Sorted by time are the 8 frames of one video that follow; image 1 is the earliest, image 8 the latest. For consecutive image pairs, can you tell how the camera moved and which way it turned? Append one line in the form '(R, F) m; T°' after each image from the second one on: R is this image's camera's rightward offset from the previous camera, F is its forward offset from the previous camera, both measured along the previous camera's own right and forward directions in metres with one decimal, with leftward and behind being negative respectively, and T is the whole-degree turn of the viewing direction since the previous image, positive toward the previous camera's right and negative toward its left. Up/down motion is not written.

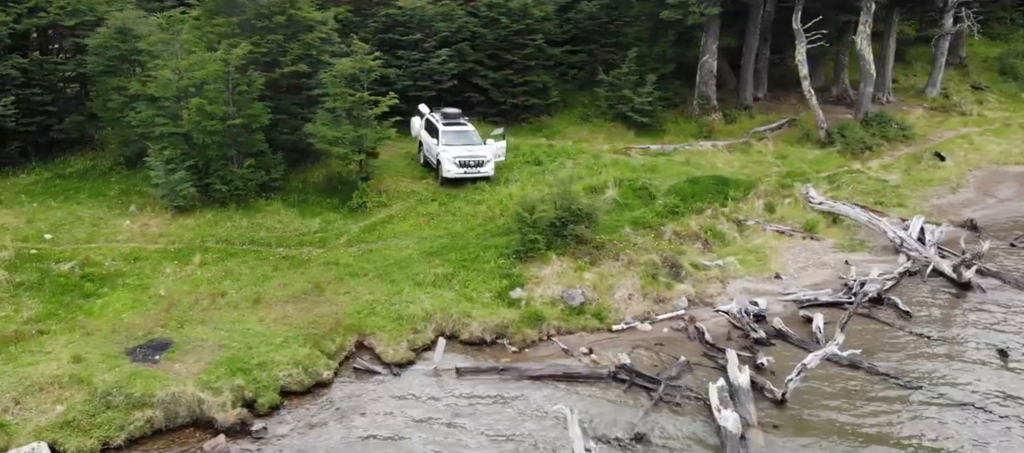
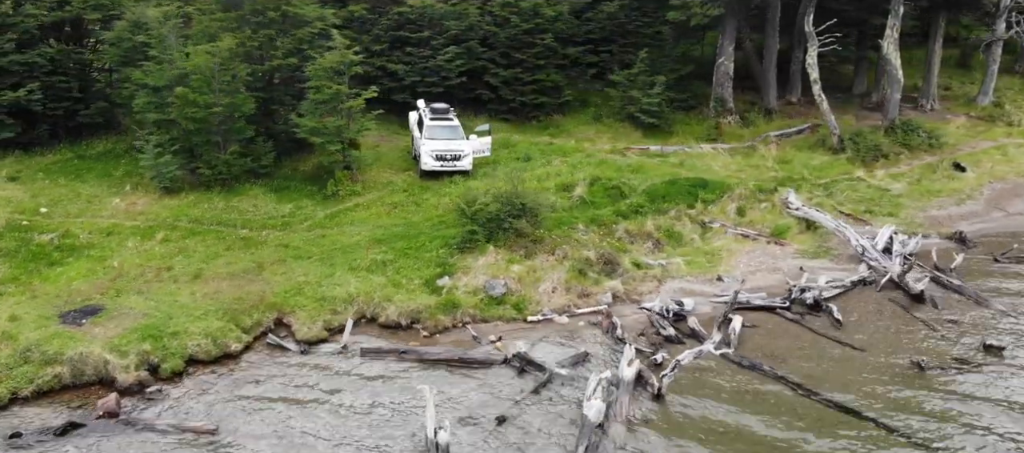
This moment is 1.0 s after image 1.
(+3.6, -0.1) m; -6°
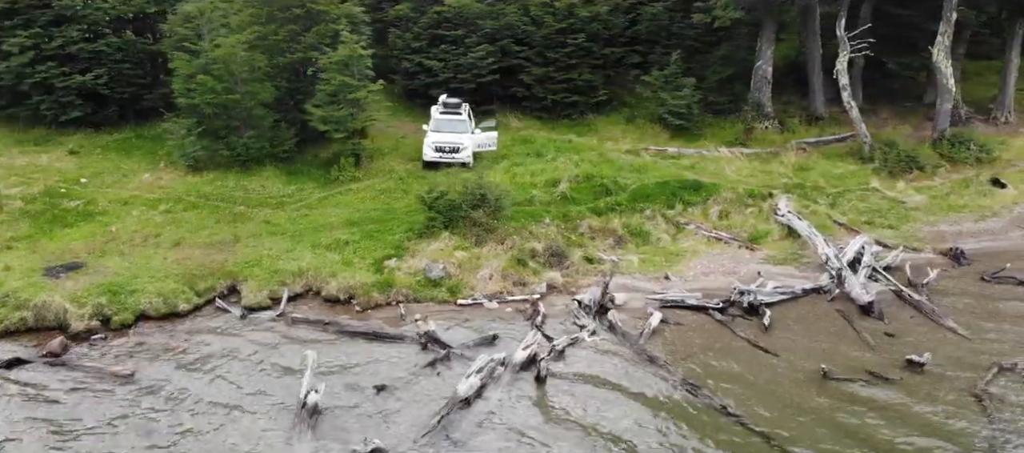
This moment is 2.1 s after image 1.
(+4.1, -0.4) m; -9°
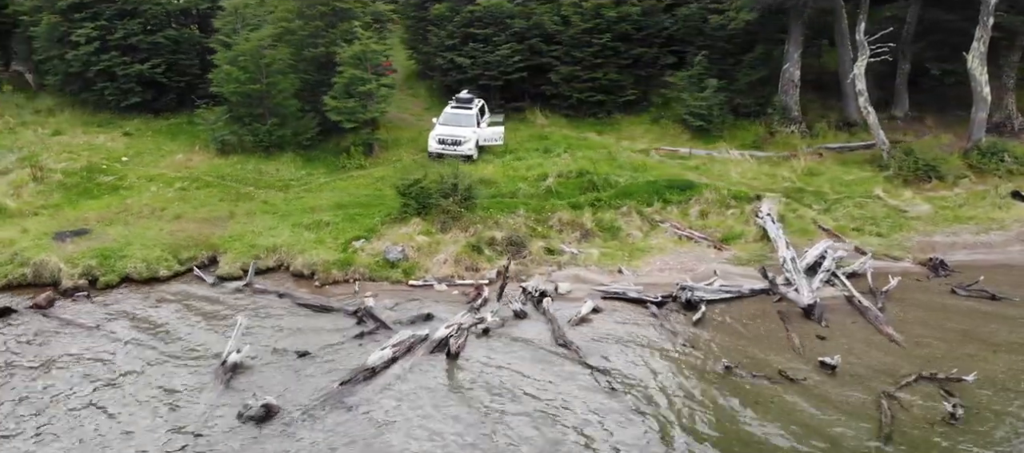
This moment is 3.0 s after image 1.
(+3.4, -0.6) m; -7°
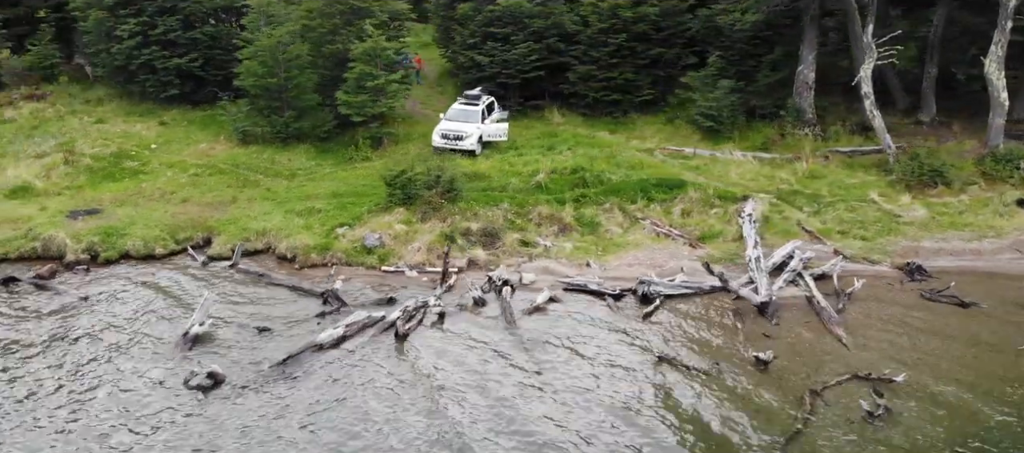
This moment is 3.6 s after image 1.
(+2.4, -0.6) m; -5°
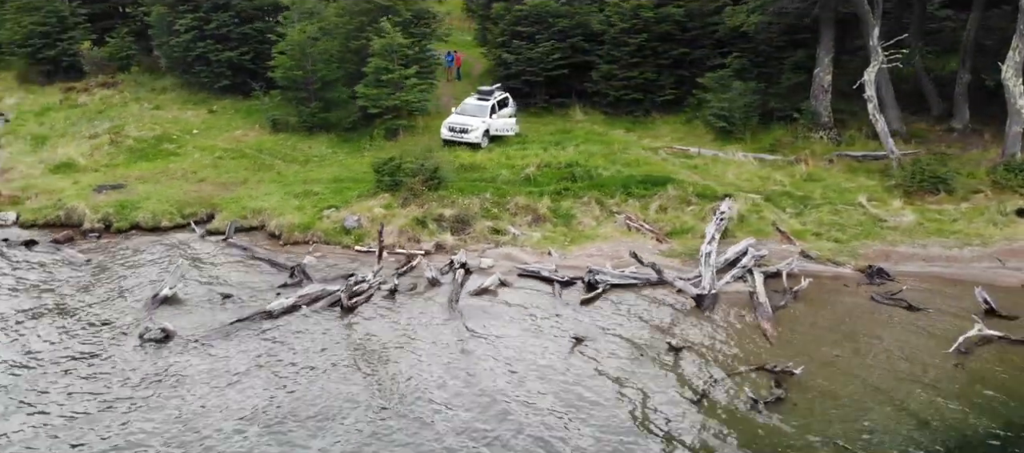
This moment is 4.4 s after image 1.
(+3.2, -0.9) m; -6°
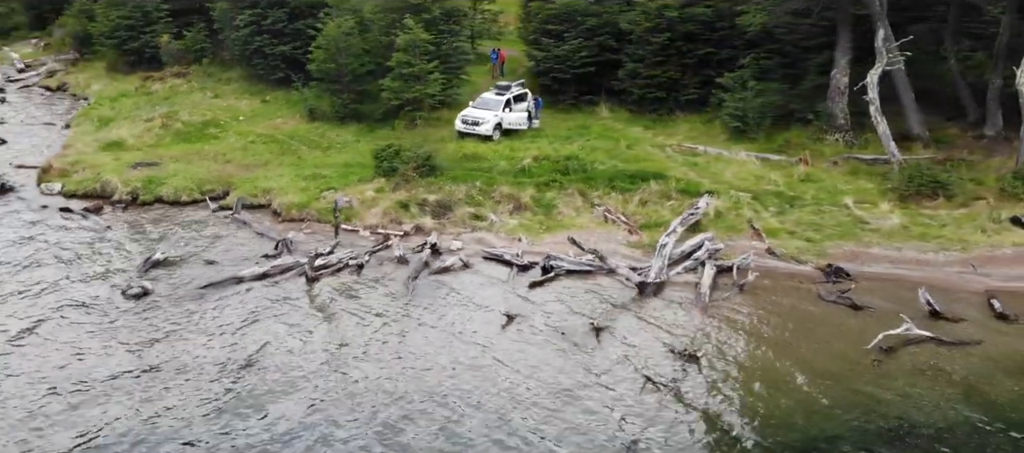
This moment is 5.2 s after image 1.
(+3.3, -1.1) m; -7°
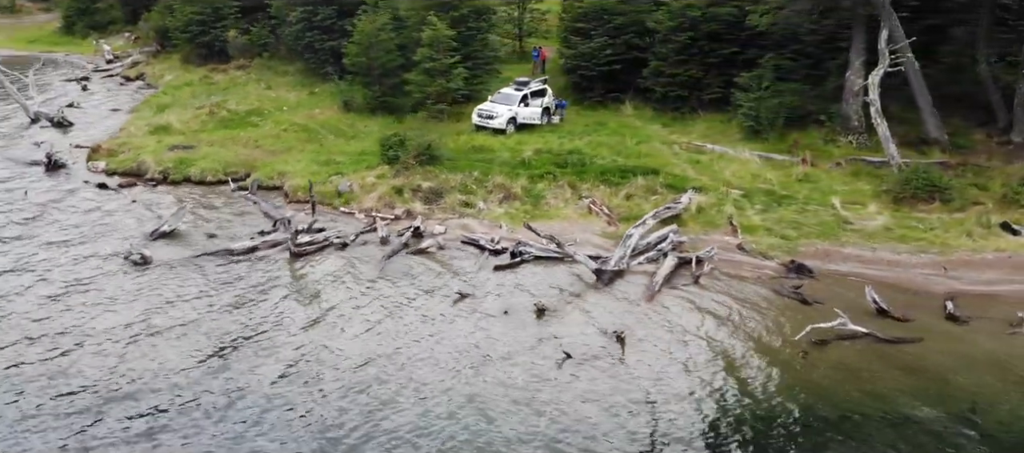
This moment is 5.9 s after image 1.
(+3.0, -1.1) m; -6°
